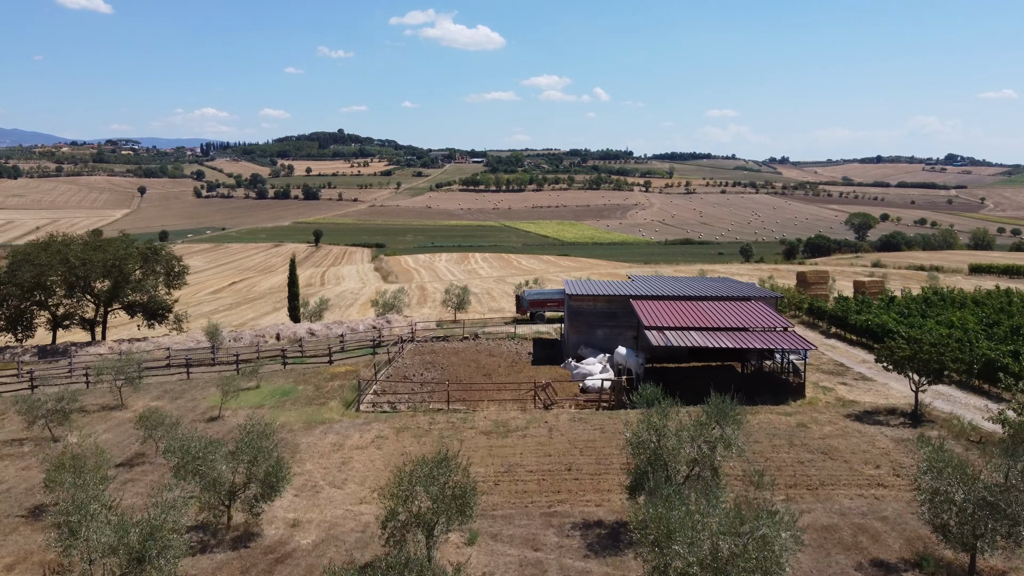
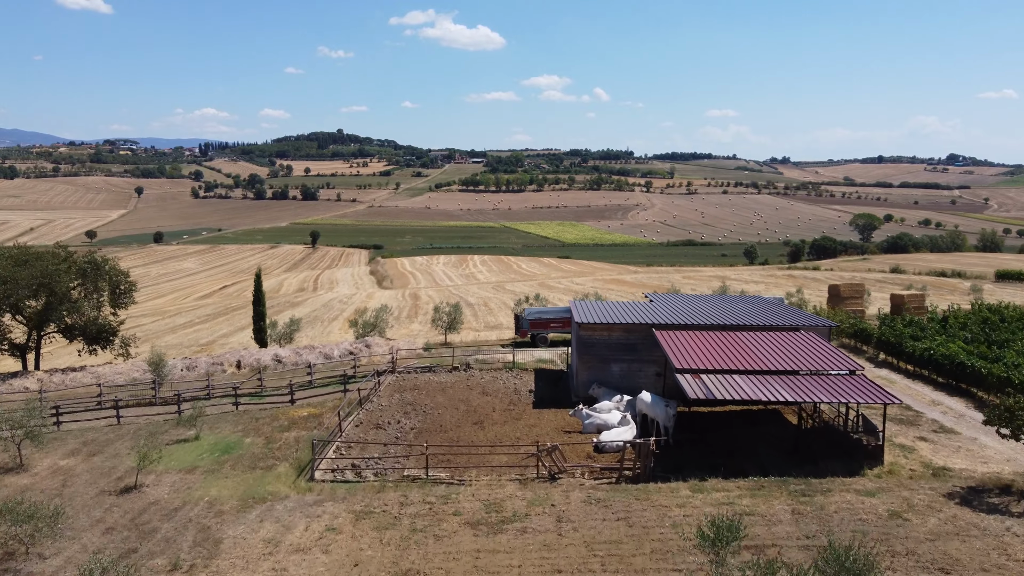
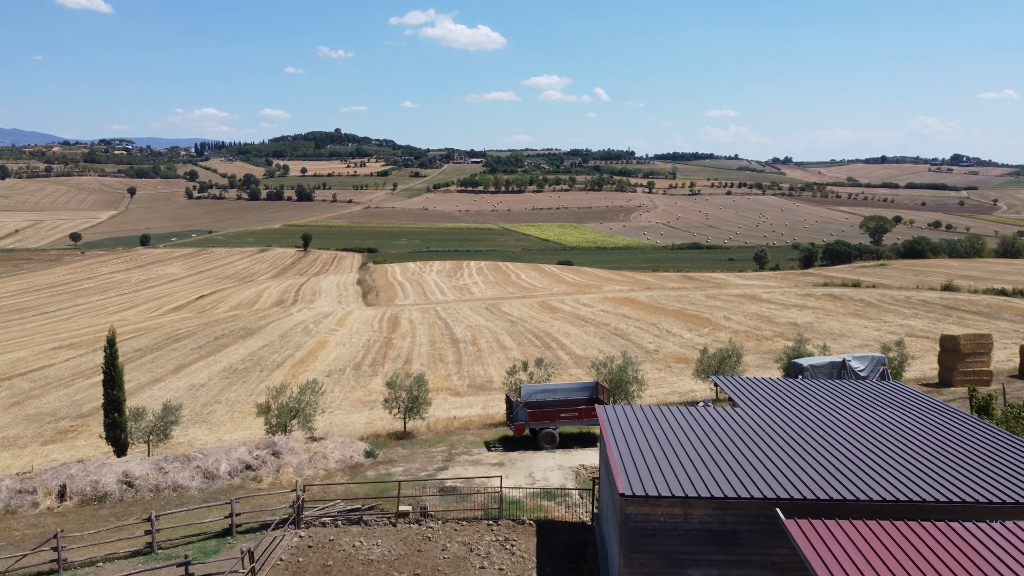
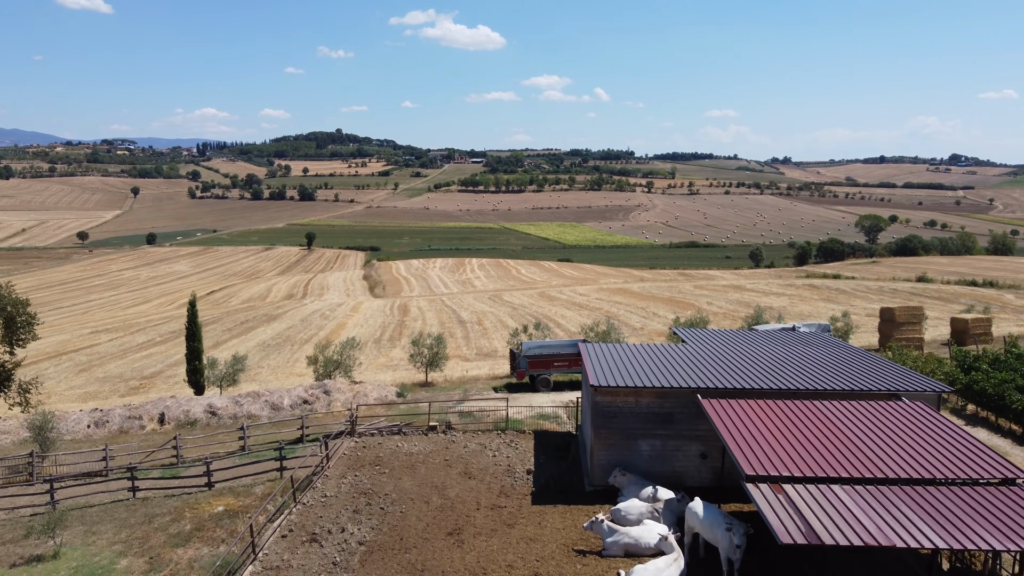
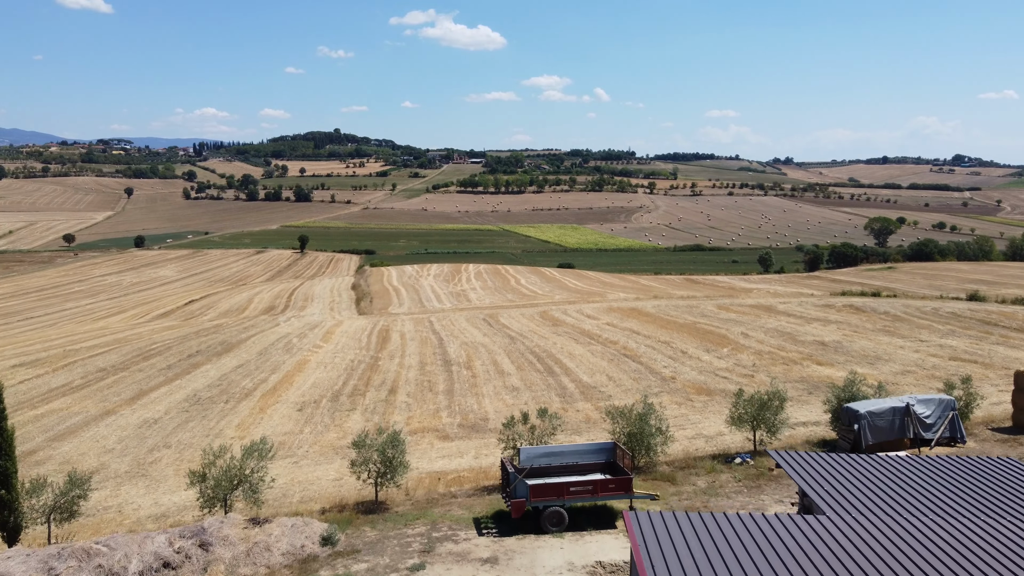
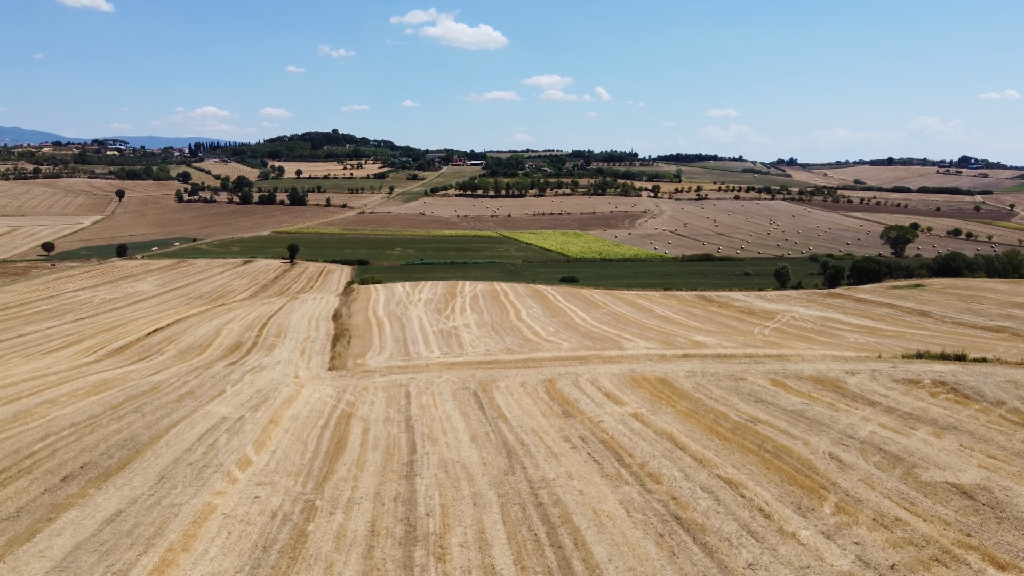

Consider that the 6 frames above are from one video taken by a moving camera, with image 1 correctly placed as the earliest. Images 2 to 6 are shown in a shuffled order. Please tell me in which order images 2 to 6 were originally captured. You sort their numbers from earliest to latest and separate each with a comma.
2, 4, 3, 5, 6
